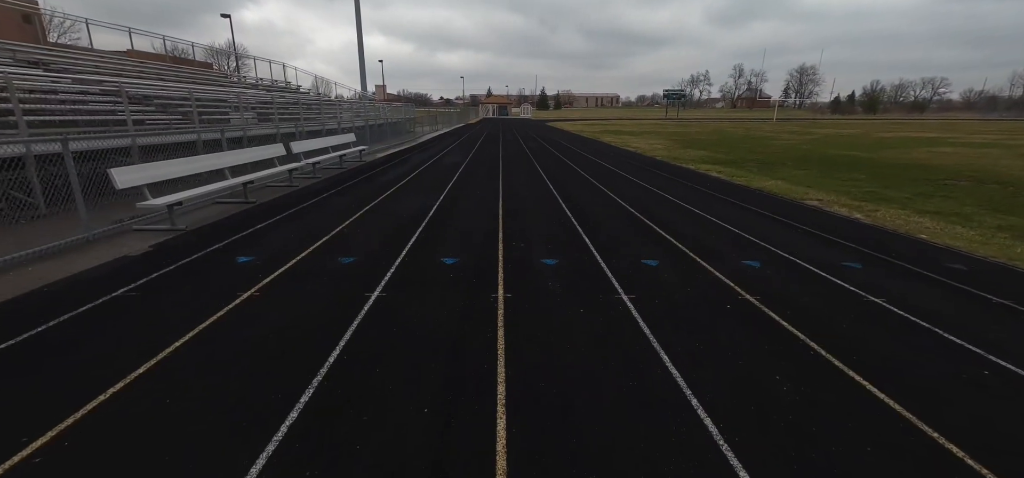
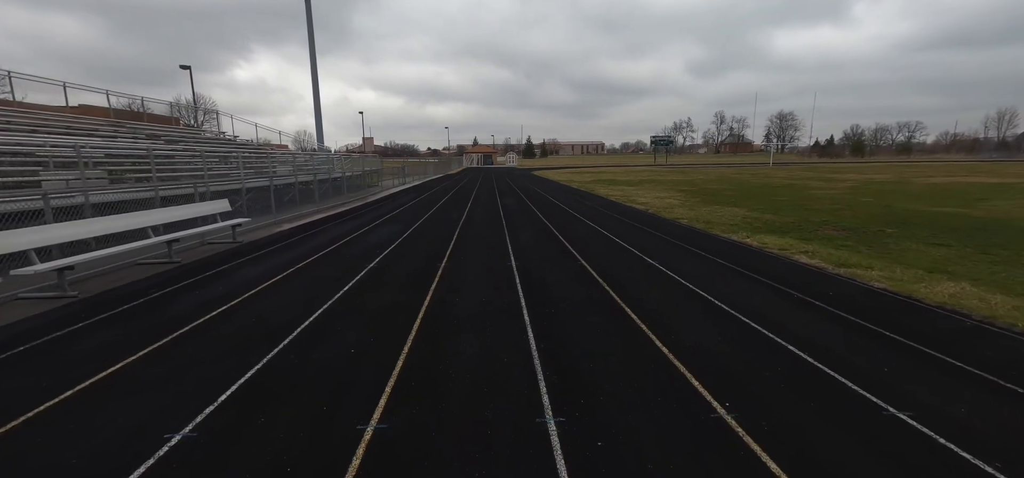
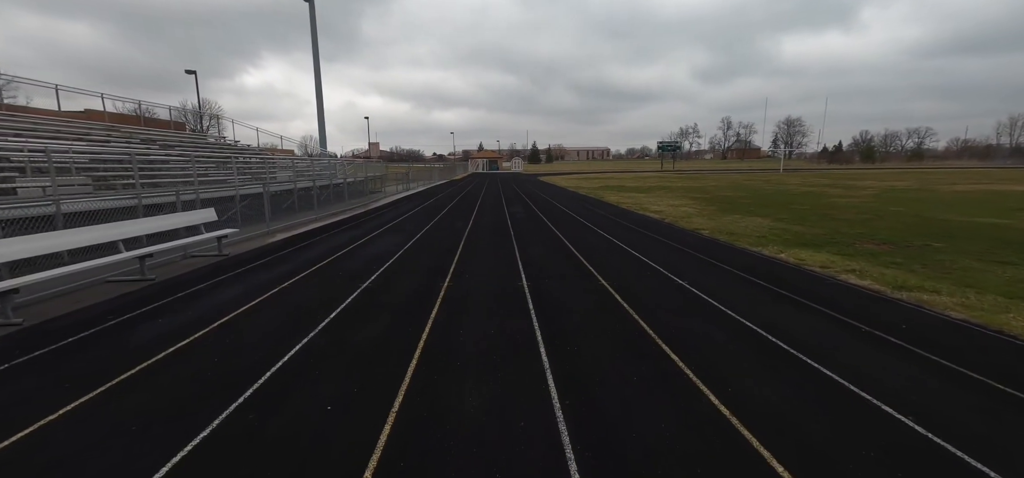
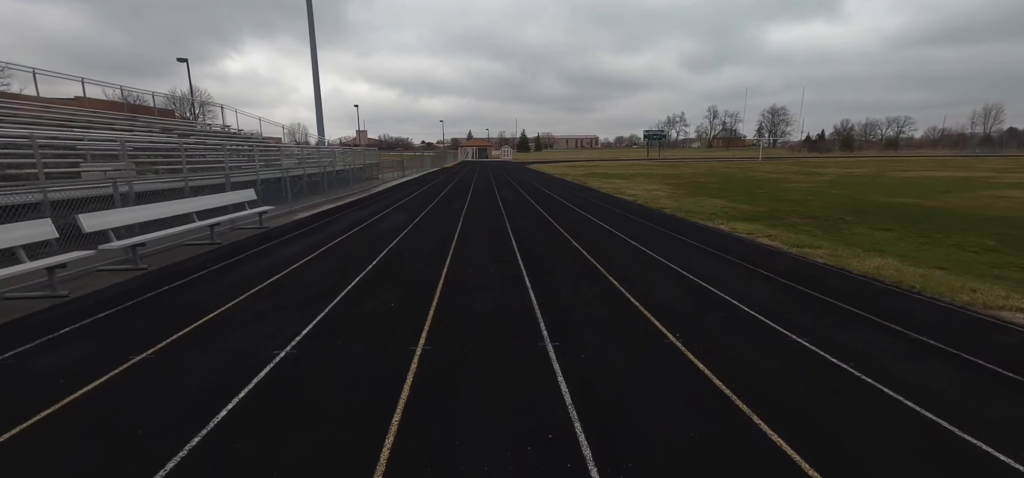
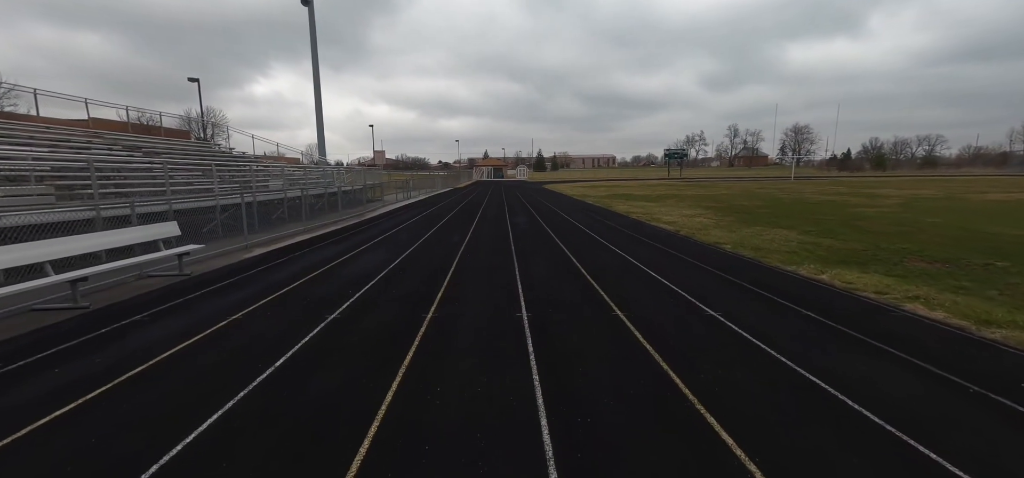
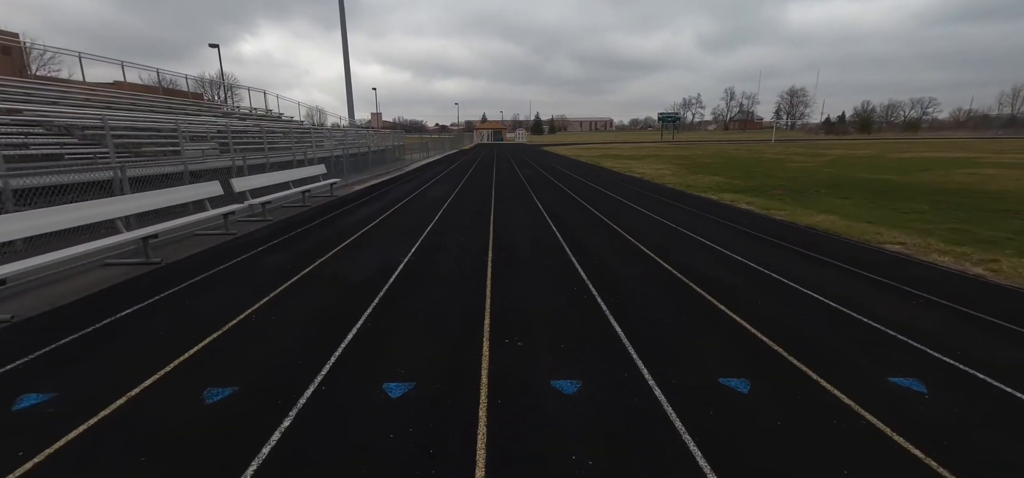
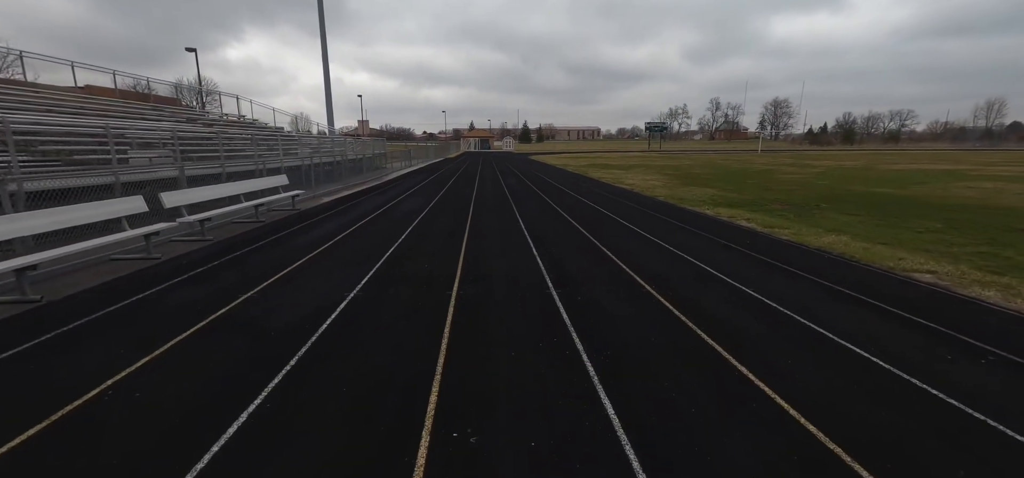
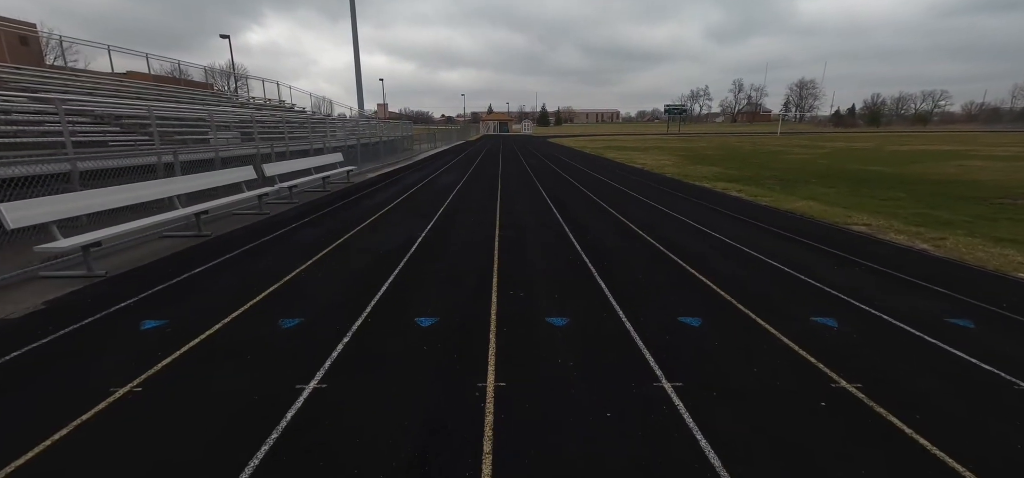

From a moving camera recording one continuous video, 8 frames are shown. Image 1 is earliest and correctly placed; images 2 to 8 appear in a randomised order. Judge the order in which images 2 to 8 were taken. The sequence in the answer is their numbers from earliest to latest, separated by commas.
8, 6, 7, 4, 2, 3, 5
